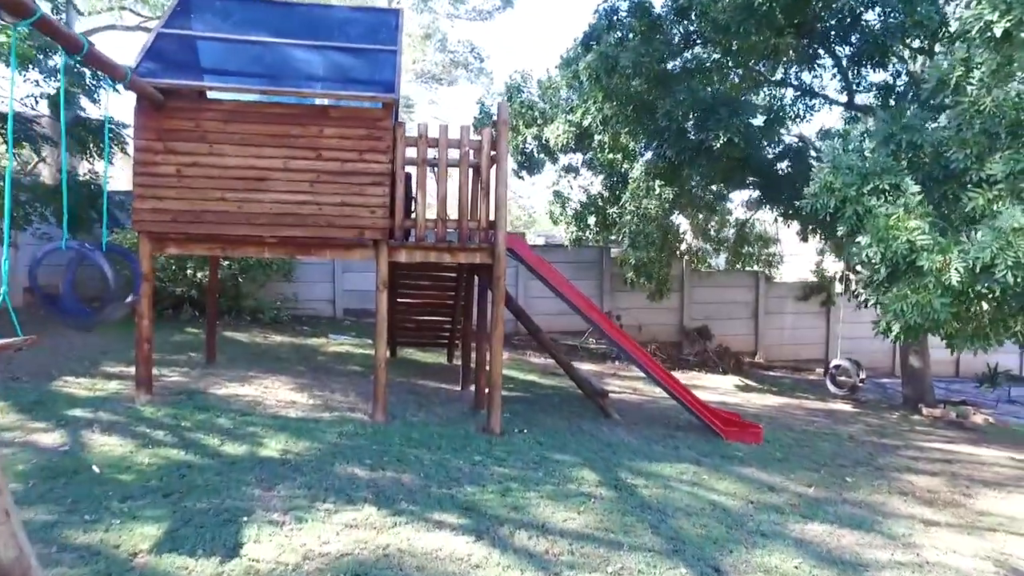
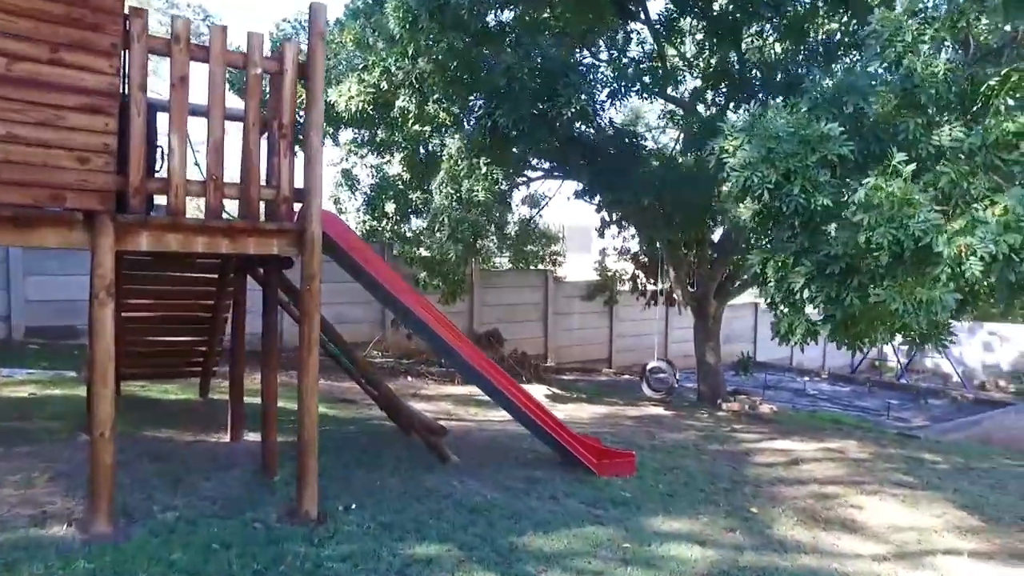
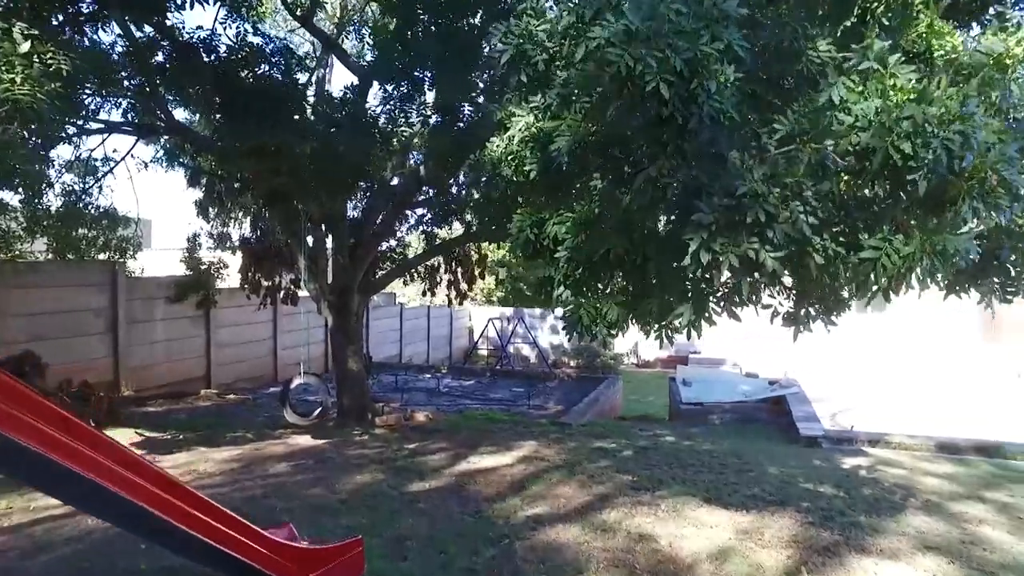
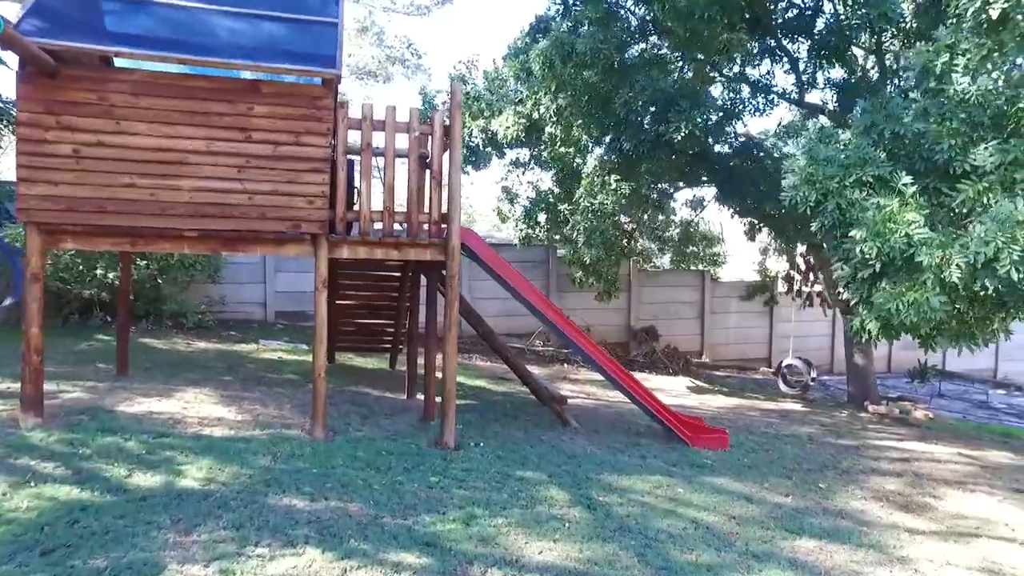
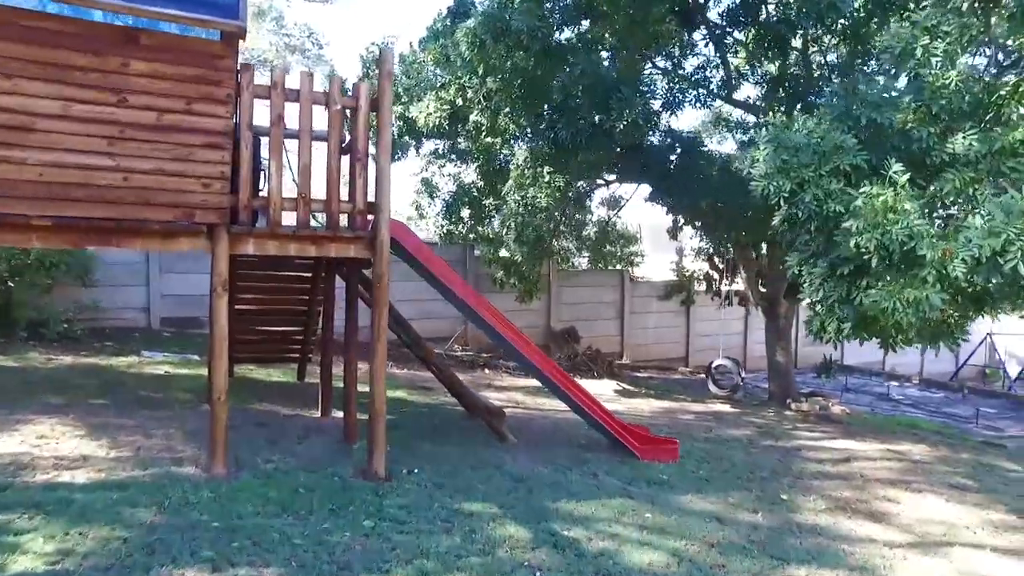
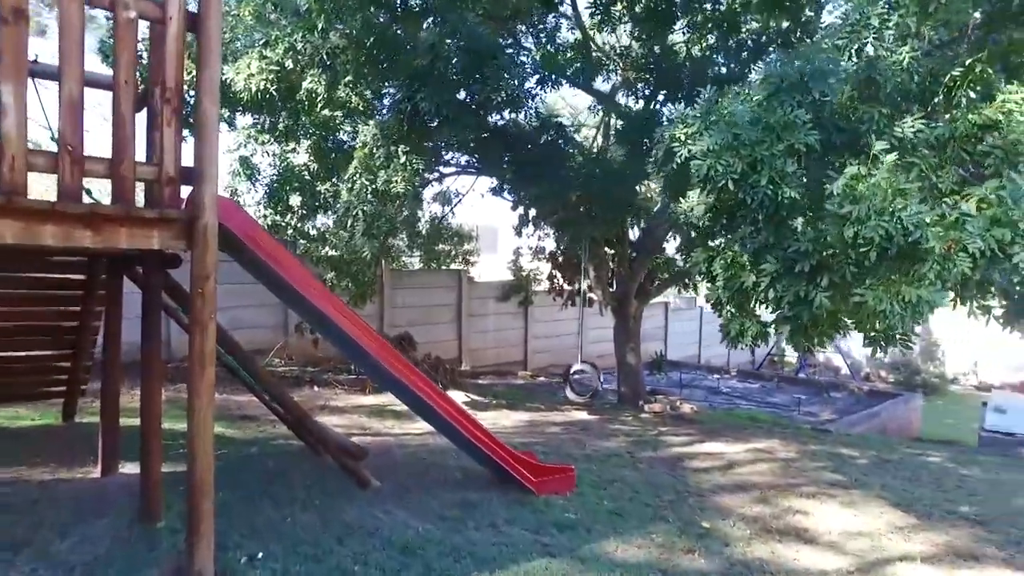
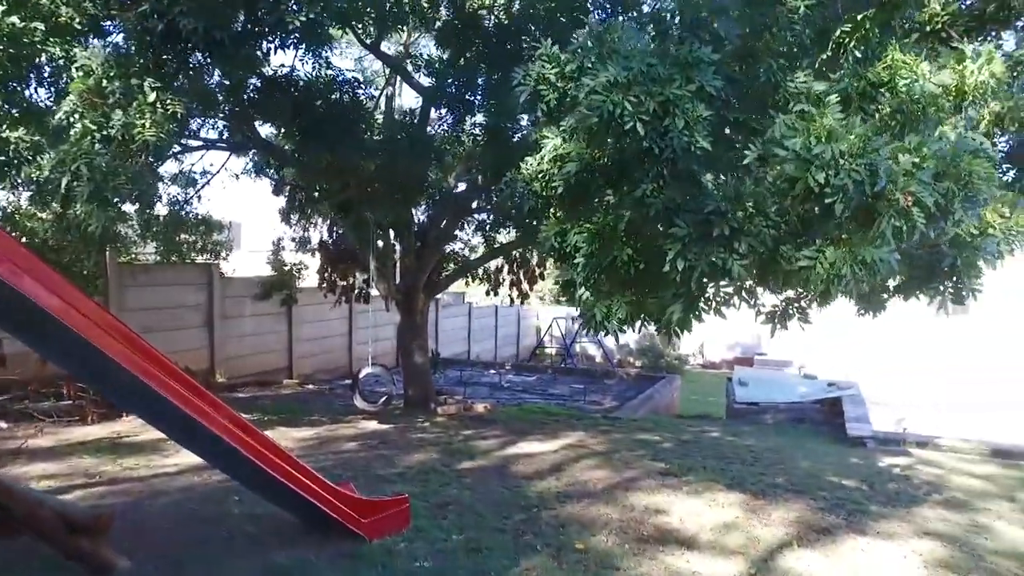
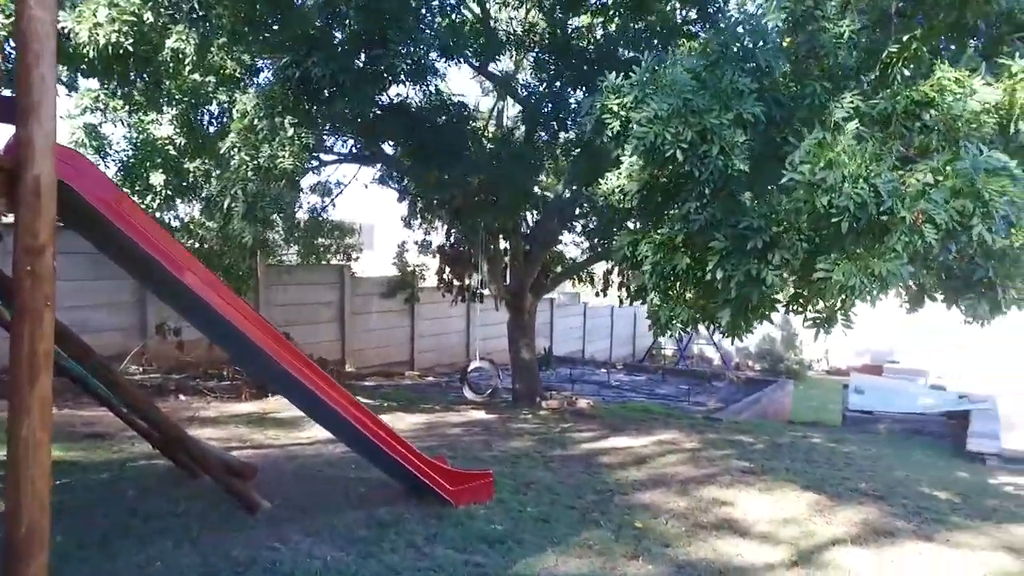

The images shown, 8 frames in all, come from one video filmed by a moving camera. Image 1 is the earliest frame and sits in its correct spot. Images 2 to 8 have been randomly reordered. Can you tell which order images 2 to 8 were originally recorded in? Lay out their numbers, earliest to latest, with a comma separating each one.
4, 5, 2, 6, 8, 7, 3
